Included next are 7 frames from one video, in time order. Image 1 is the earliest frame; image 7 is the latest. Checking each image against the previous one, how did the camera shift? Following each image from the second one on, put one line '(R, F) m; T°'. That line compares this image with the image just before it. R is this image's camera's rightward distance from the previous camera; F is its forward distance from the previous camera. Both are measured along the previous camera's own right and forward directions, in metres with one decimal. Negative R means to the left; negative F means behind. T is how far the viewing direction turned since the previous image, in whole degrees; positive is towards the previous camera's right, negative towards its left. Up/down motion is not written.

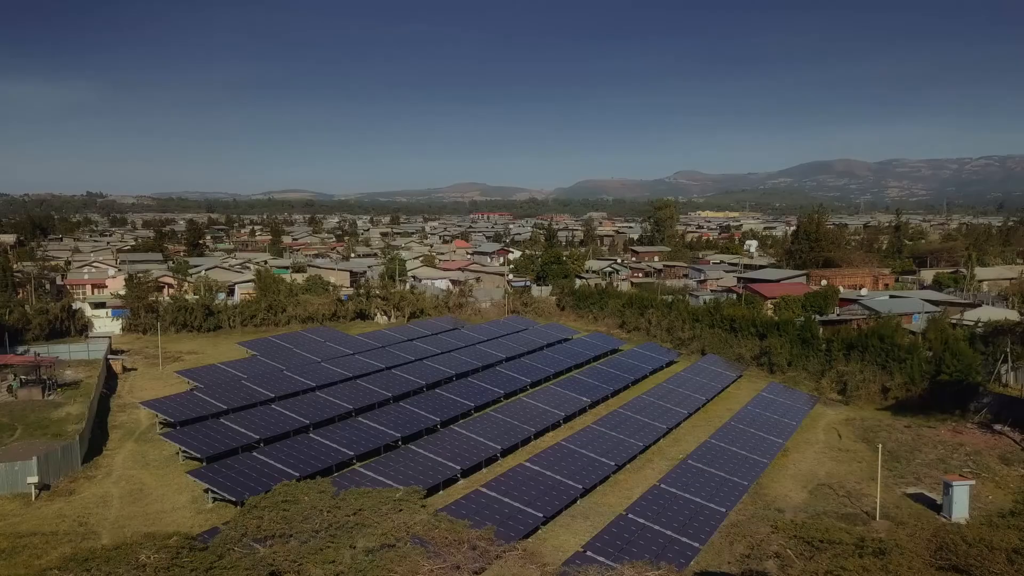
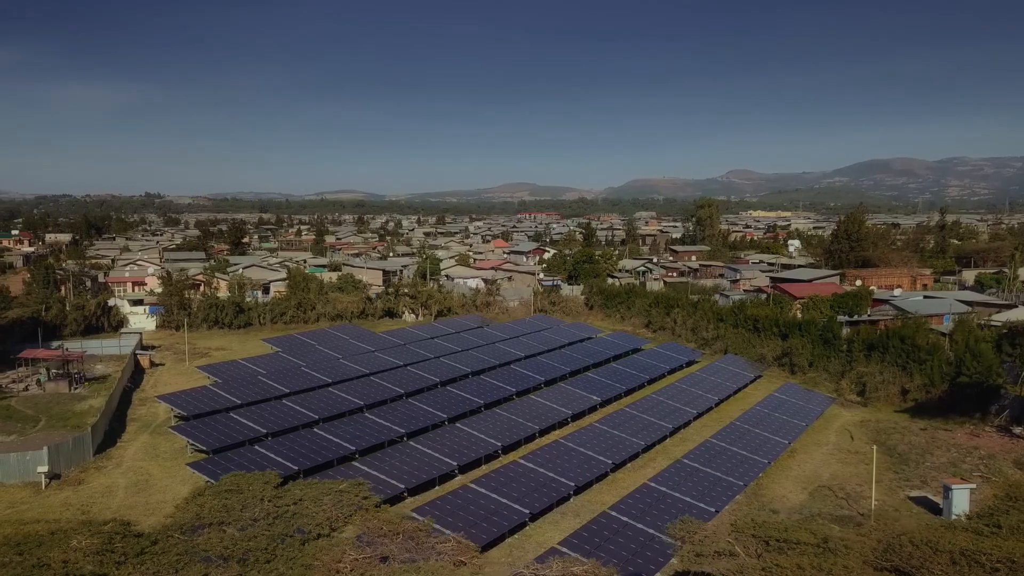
(+0.6, 0.0) m; -2°
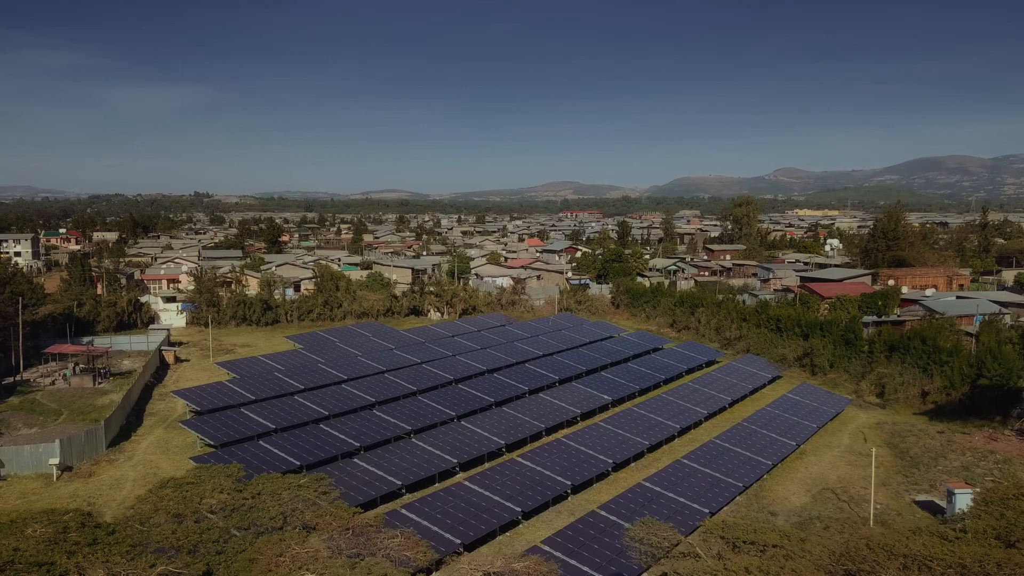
(+0.5, 0.0) m; -2°
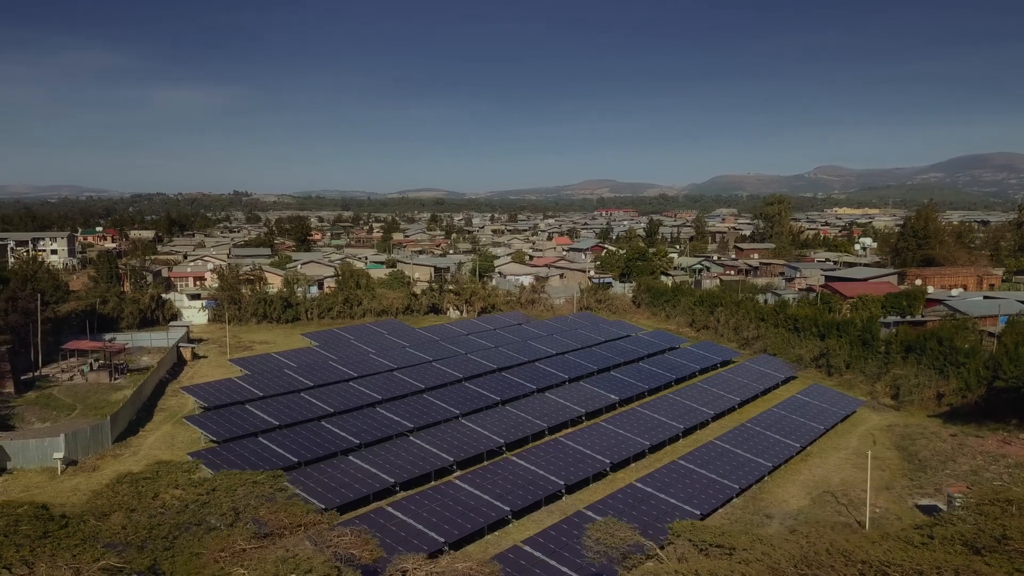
(+0.5, +0.1) m; -2°
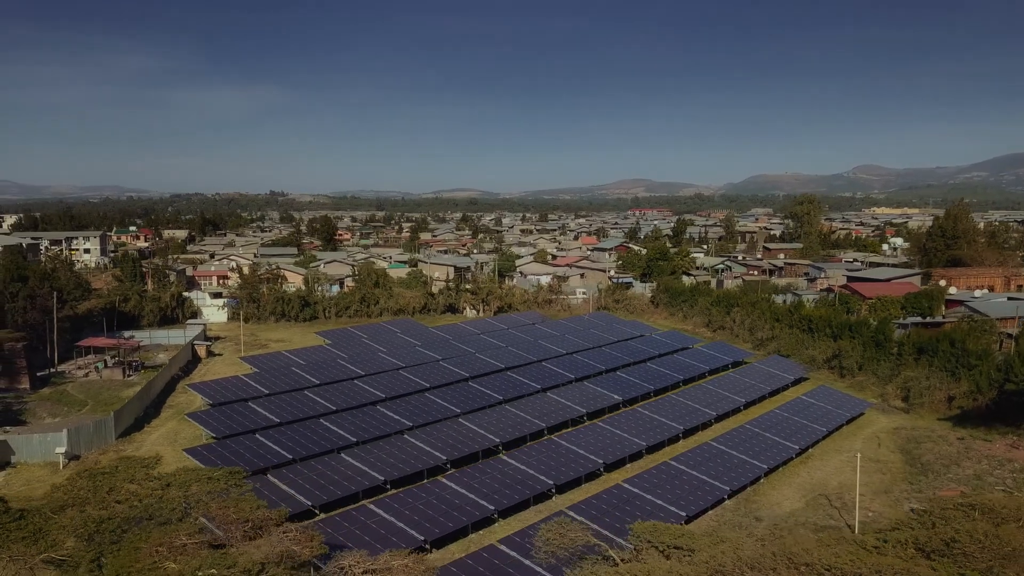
(+0.5, 0.0) m; -1°
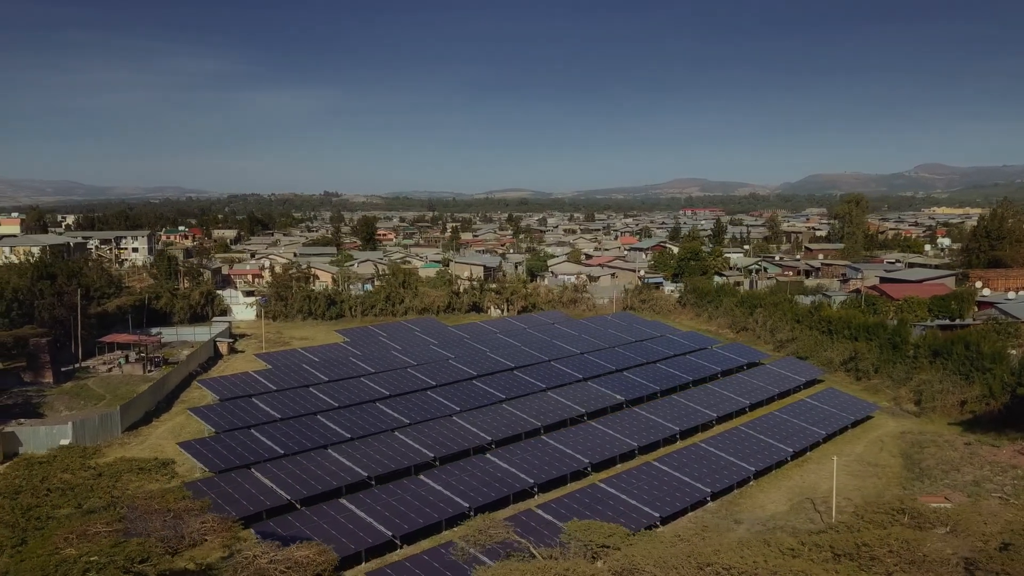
(+0.8, -0.1) m; -2°
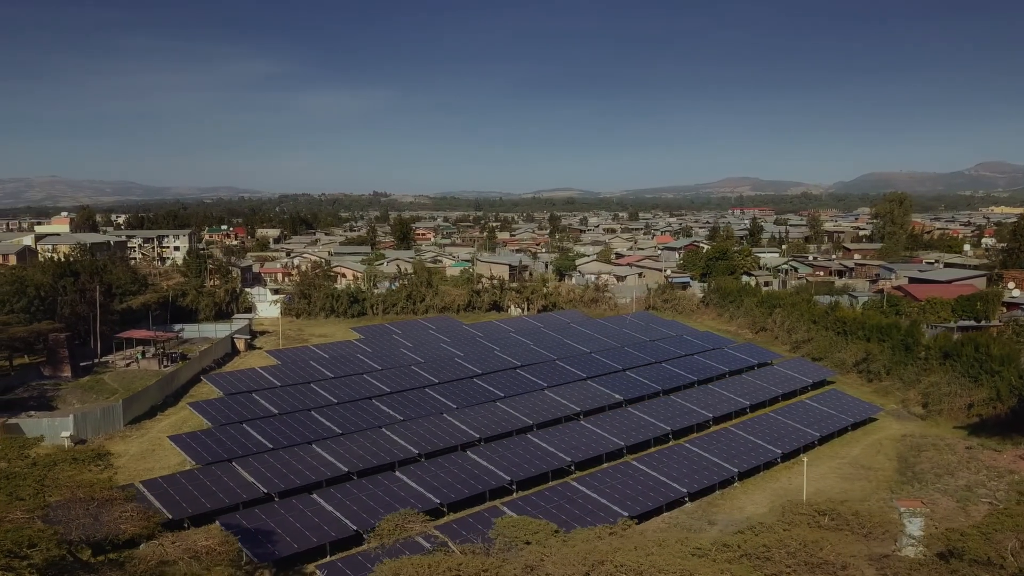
(+0.8, -0.1) m; -2°
